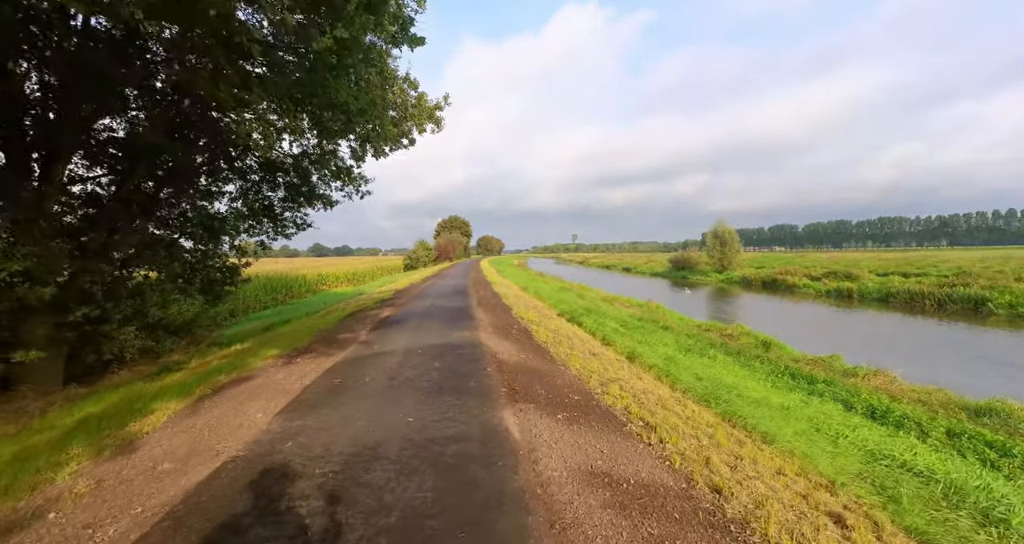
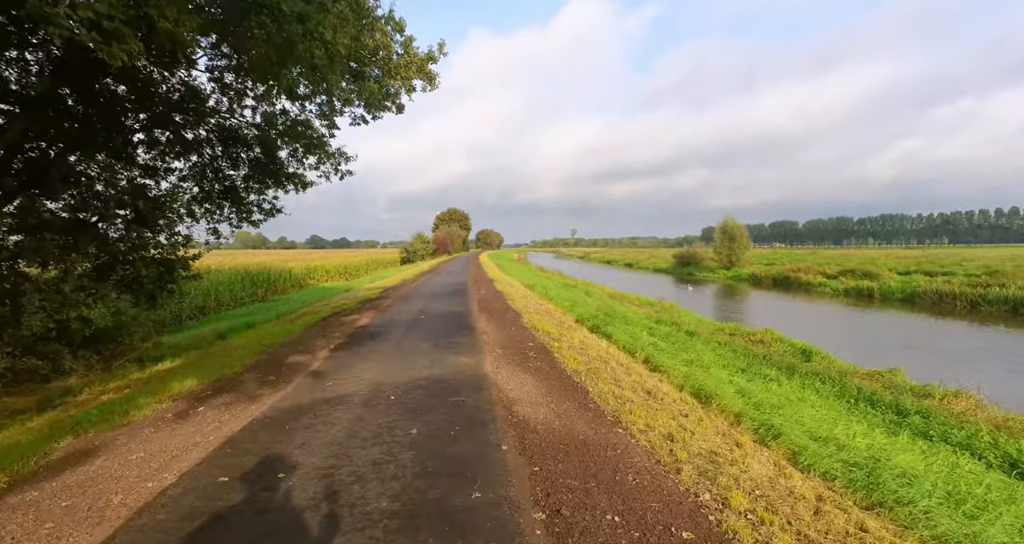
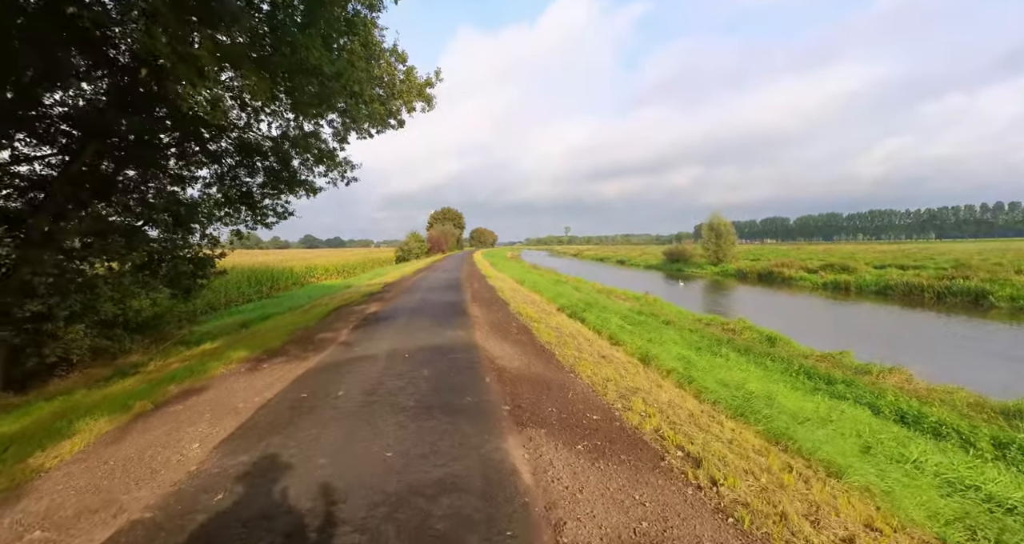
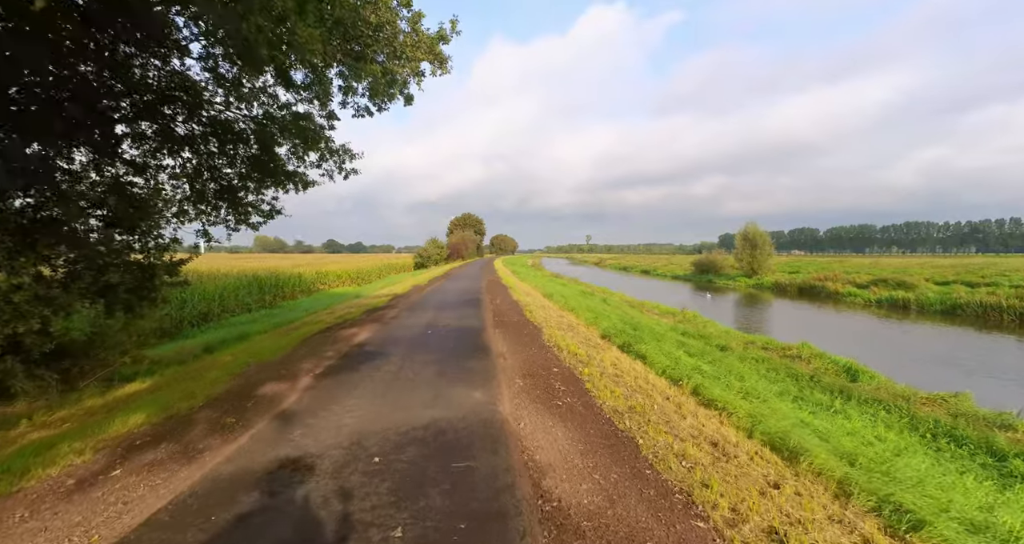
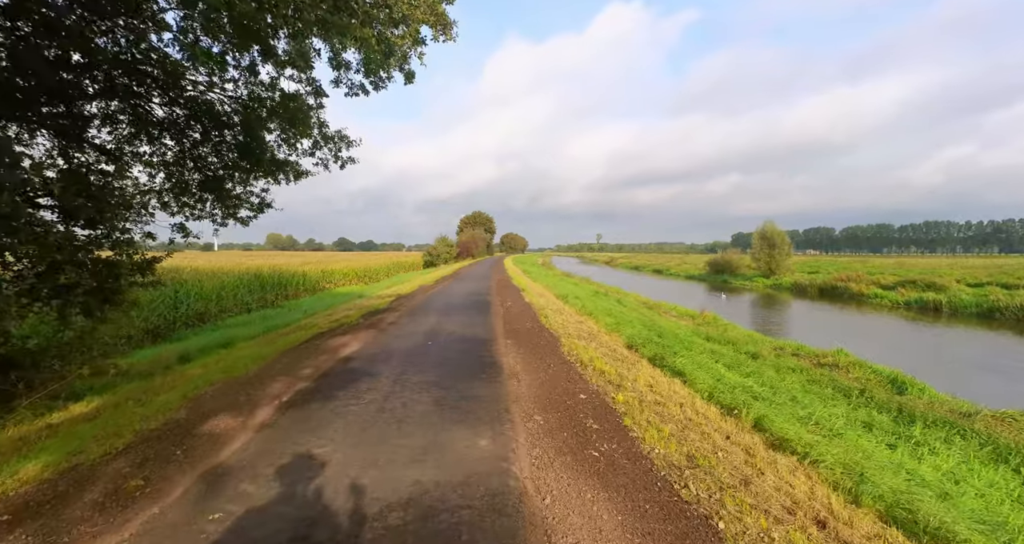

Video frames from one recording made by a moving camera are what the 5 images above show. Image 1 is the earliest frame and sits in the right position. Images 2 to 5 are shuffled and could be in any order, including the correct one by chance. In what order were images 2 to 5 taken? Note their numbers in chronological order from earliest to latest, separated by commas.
3, 2, 4, 5
